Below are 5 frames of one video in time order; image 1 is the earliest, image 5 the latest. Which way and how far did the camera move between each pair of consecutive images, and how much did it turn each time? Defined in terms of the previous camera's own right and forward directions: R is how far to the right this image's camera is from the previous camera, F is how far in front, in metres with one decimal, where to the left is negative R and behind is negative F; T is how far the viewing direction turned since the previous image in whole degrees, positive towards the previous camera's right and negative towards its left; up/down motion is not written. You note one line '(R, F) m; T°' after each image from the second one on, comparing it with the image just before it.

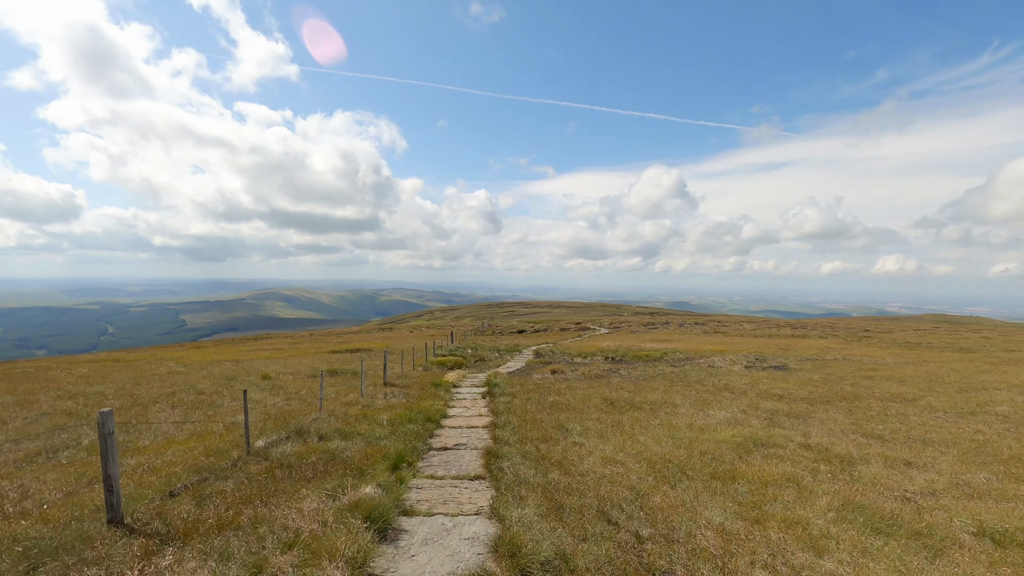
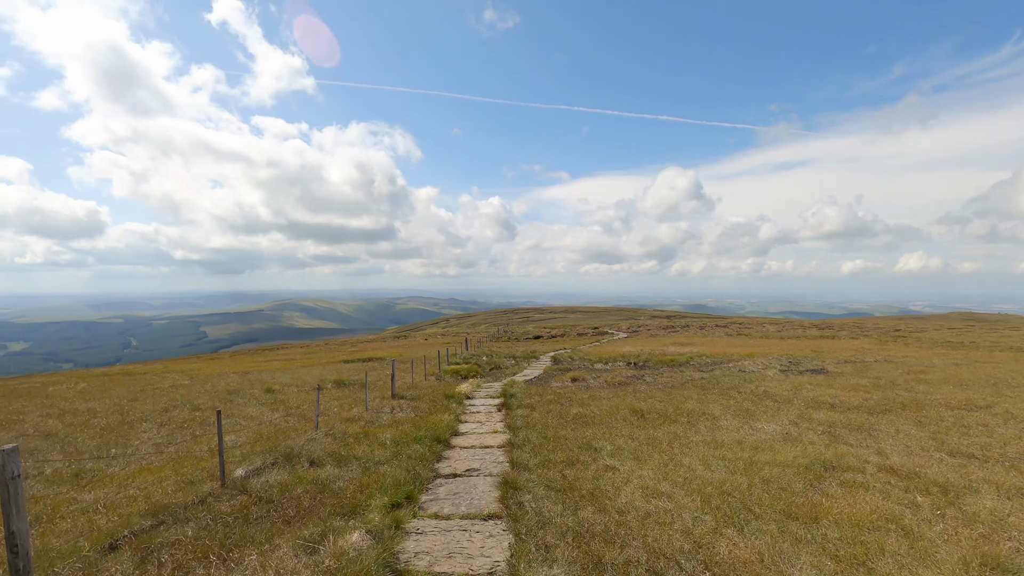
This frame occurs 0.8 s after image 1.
(-0.1, +1.9) m; -2°
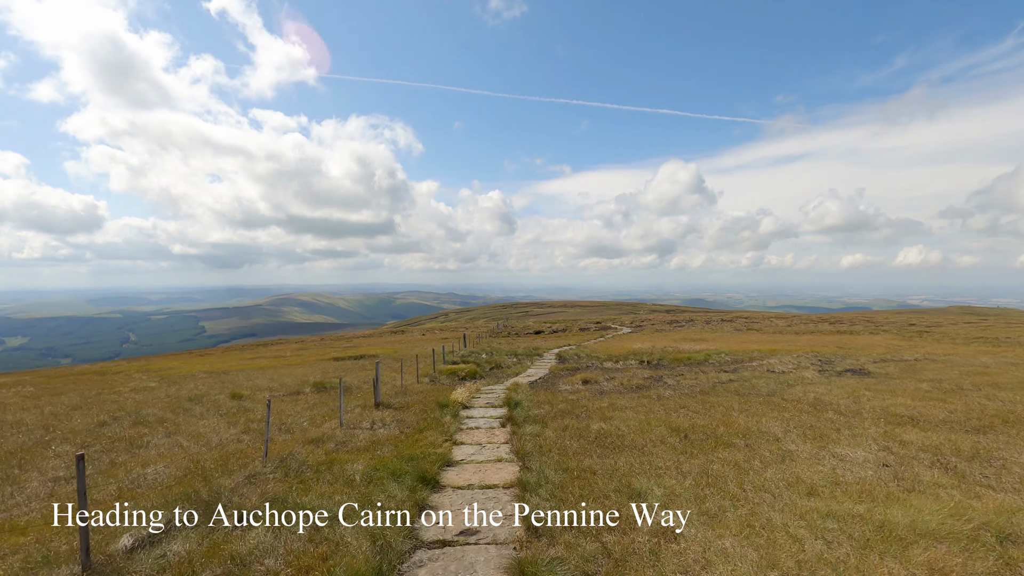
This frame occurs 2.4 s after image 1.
(-0.3, +3.6) m; 0°
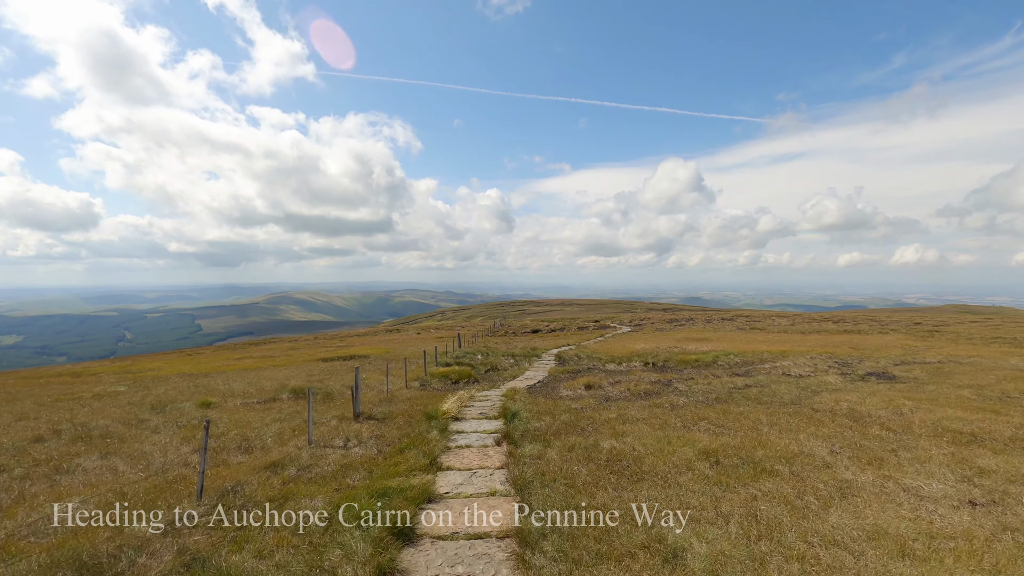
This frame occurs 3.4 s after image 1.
(0.0, +2.3) m; 0°
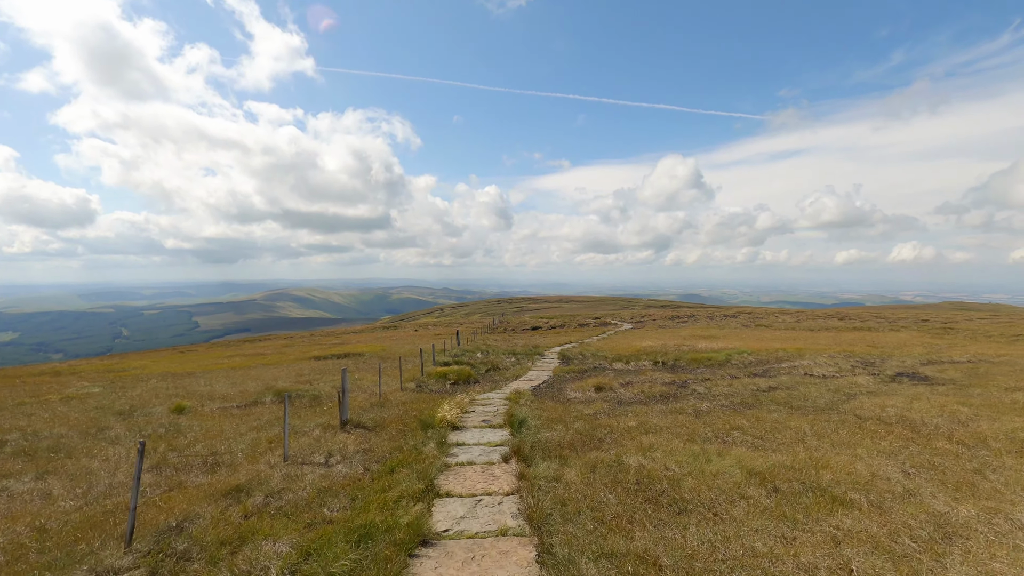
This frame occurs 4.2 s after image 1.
(-0.3, +2.0) m; 0°
